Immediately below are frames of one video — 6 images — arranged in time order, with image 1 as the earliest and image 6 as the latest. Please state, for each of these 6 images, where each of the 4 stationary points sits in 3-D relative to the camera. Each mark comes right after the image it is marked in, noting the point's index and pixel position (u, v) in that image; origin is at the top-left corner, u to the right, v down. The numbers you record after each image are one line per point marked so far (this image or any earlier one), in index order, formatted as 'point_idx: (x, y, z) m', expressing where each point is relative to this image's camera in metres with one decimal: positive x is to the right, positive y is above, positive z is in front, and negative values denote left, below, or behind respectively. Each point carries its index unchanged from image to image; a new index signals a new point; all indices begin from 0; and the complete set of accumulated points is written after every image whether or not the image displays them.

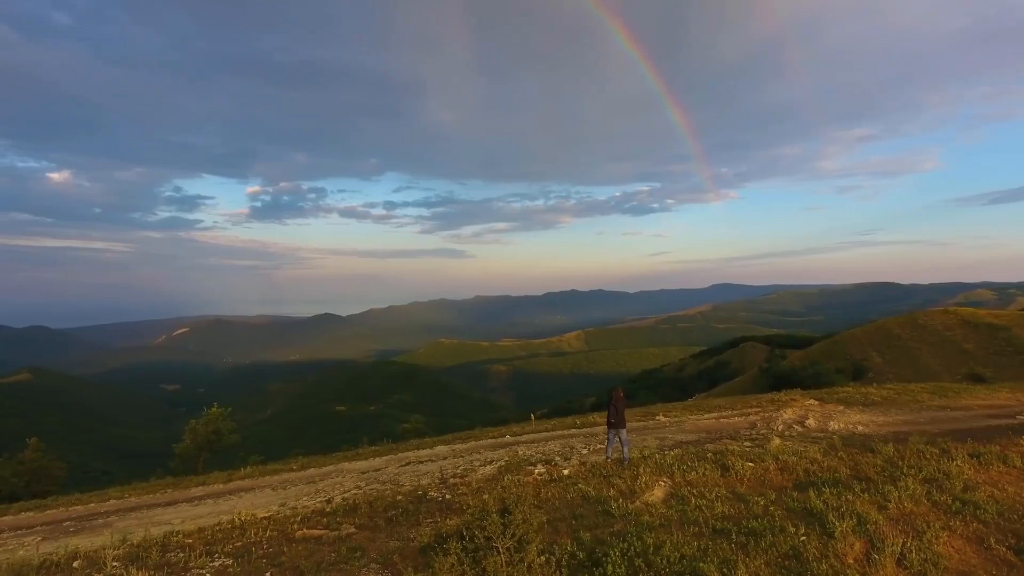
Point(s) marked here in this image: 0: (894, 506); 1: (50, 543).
0: (+9.3, -5.3, +13.3) m
1: (-14.5, -8.0, +17.1) m
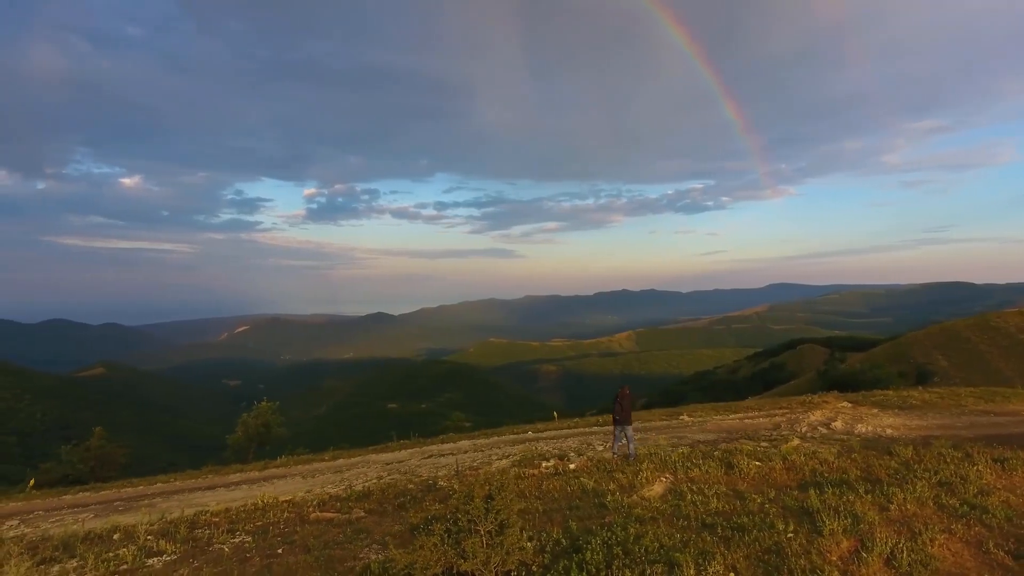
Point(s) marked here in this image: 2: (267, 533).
0: (+9.3, -5.3, +13.1) m
1: (-14.2, -8.0, +18.8) m
2: (-6.2, -6.2, +13.8) m
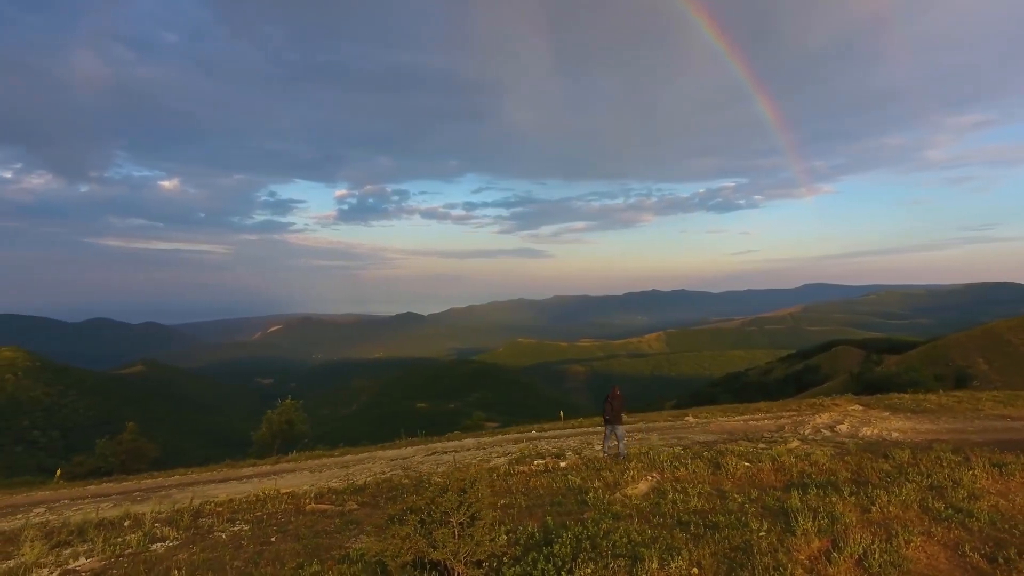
0: (+8.8, -5.3, +13.1) m
1: (-14.4, -8.0, +19.8) m
2: (-6.6, -6.2, +14.5) m
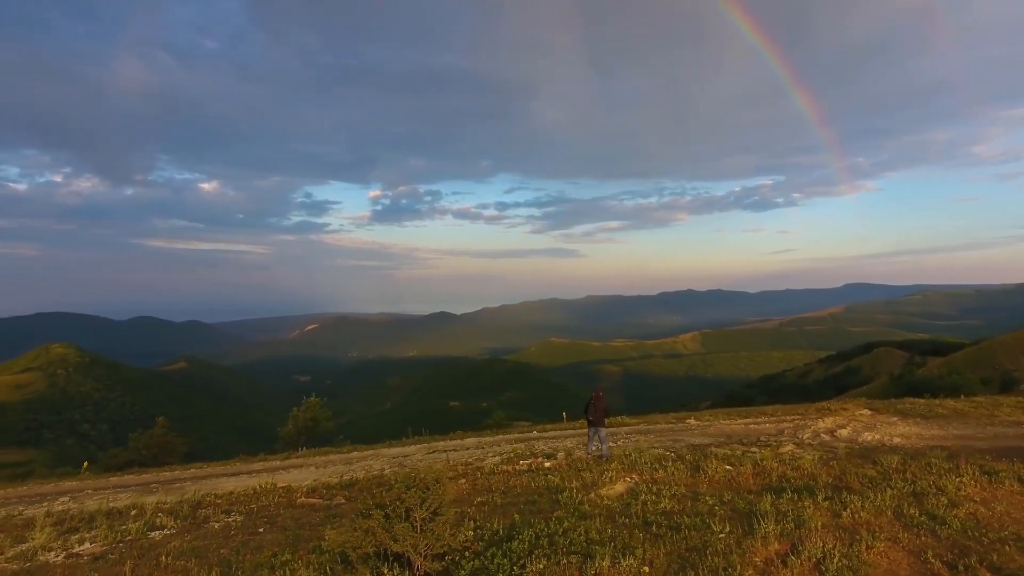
0: (+8.2, -5.5, +13.1) m
1: (-14.7, -8.1, +21.0) m
2: (-7.2, -6.4, +15.3) m
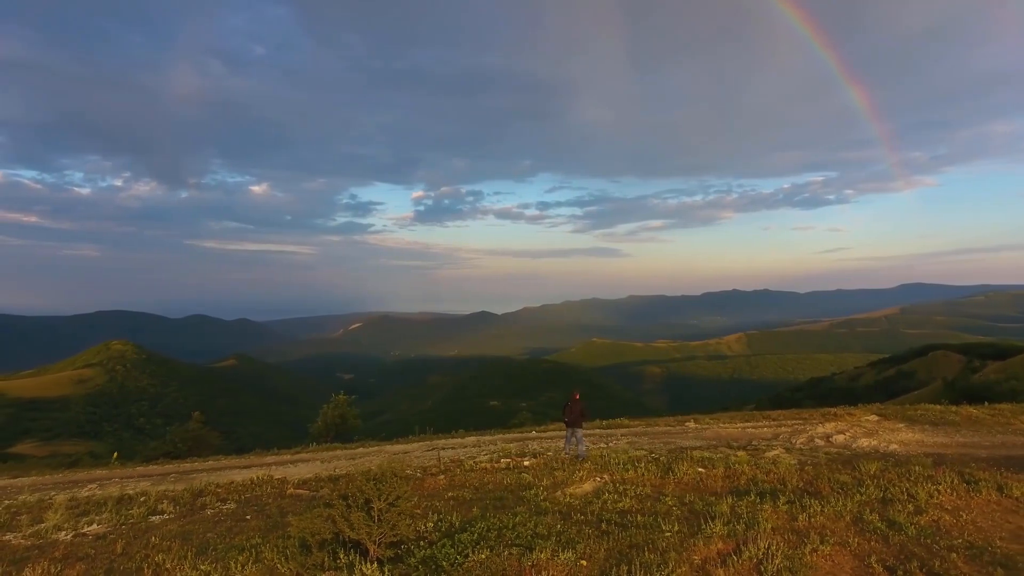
0: (+7.2, -5.7, +13.3) m
1: (-15.1, -8.2, +22.5) m
2: (-8.0, -6.5, +16.4) m
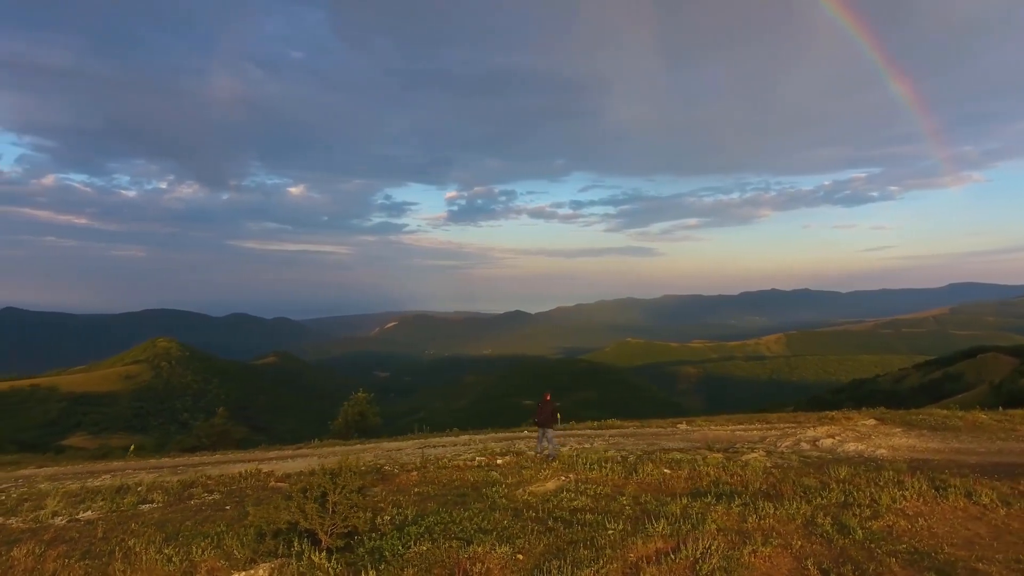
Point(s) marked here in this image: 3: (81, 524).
0: (+6.1, -5.8, +13.5) m
1: (-15.8, -8.3, +23.8) m
2: (-9.0, -6.6, +17.3) m
3: (-12.0, -6.6, +15.2) m
